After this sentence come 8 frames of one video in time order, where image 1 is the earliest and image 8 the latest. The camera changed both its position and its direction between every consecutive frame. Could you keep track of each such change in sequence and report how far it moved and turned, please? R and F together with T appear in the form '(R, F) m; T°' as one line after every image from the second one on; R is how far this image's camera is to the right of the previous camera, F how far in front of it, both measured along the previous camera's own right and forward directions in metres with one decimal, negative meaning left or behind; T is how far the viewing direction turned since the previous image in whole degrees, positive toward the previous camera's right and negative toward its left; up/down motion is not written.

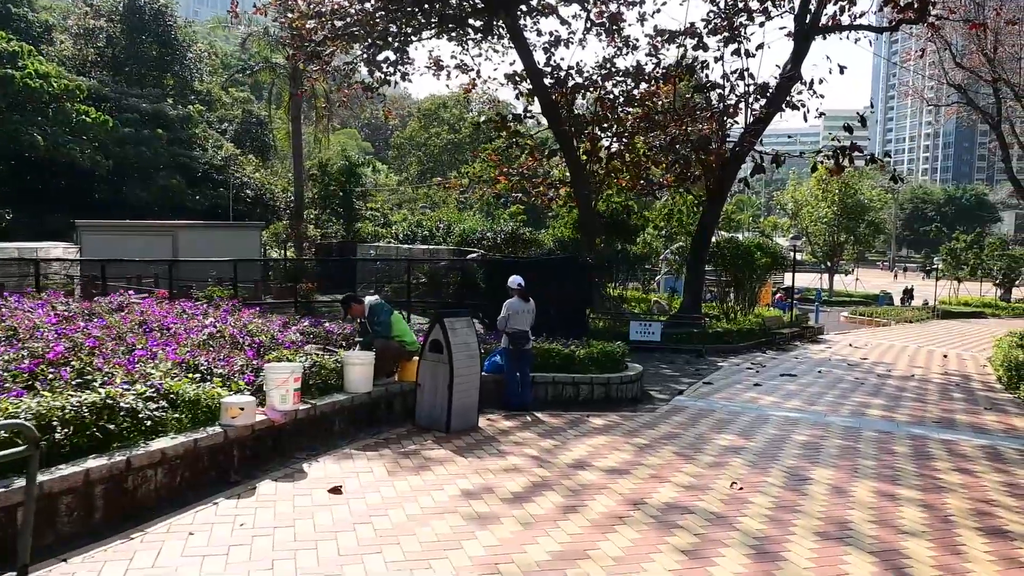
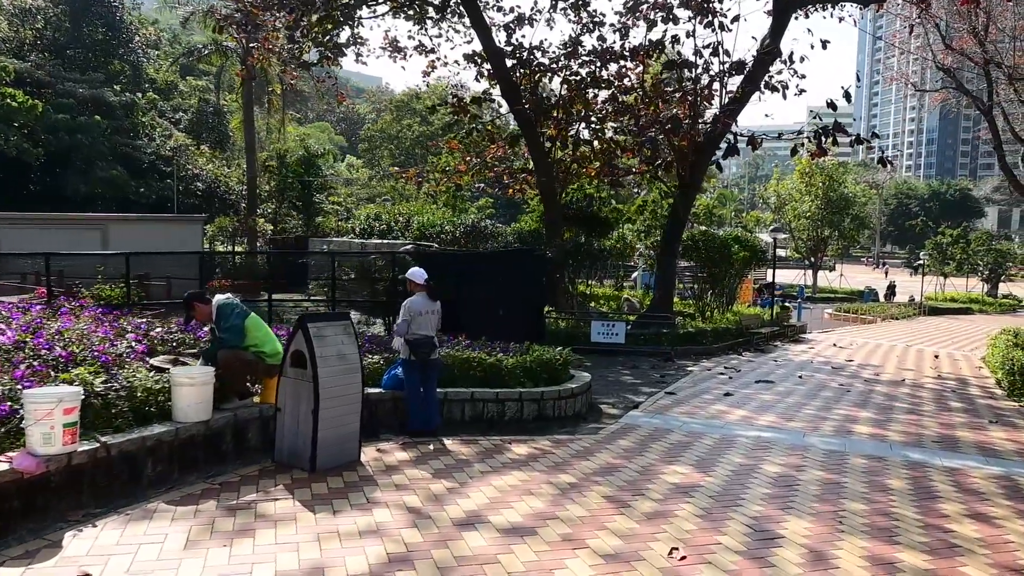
(+0.6, +1.3) m; +1°
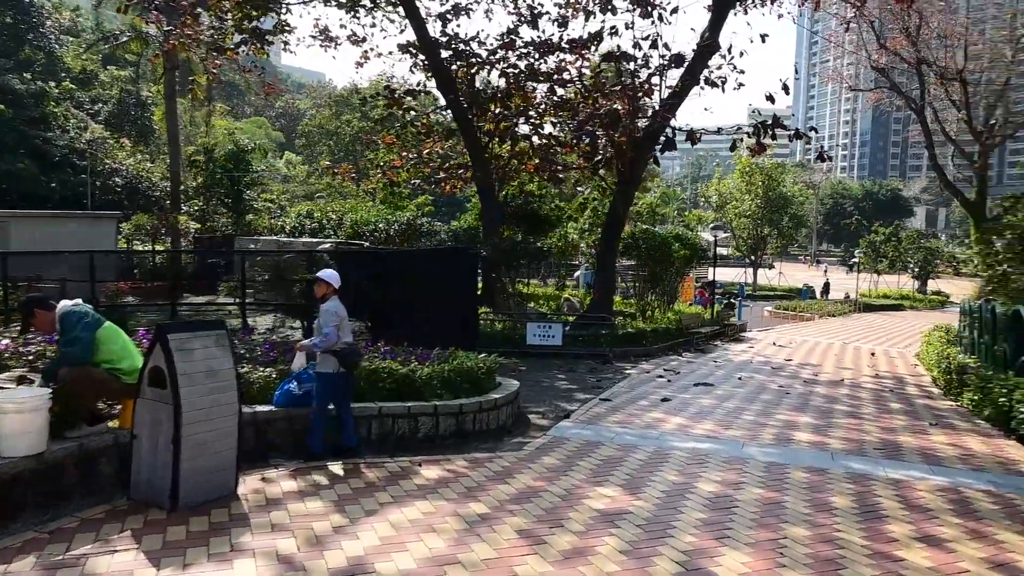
(+0.3, +0.6) m; +4°
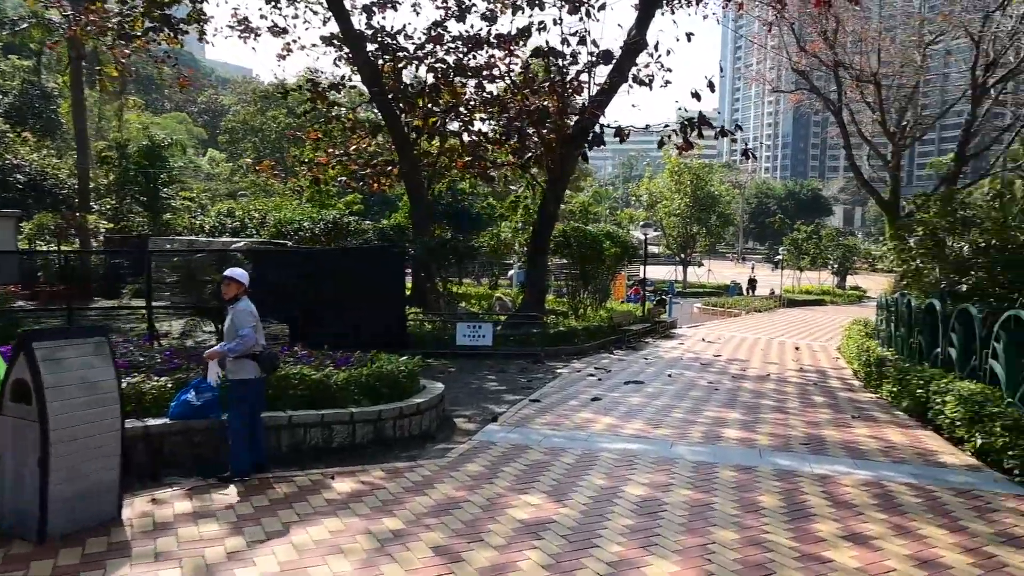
(+0.1, +0.2) m; +5°
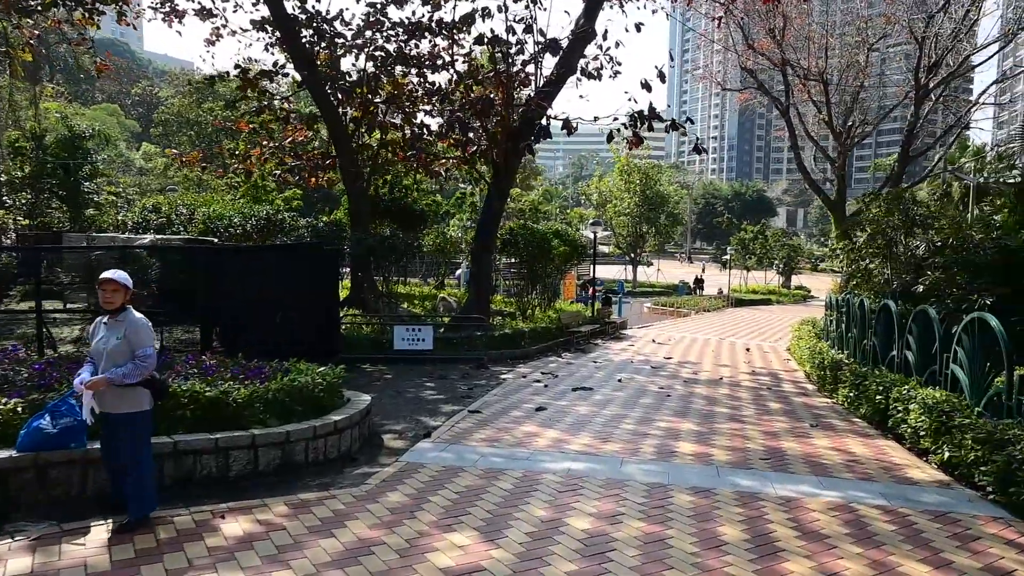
(+0.1, +0.6) m; +4°
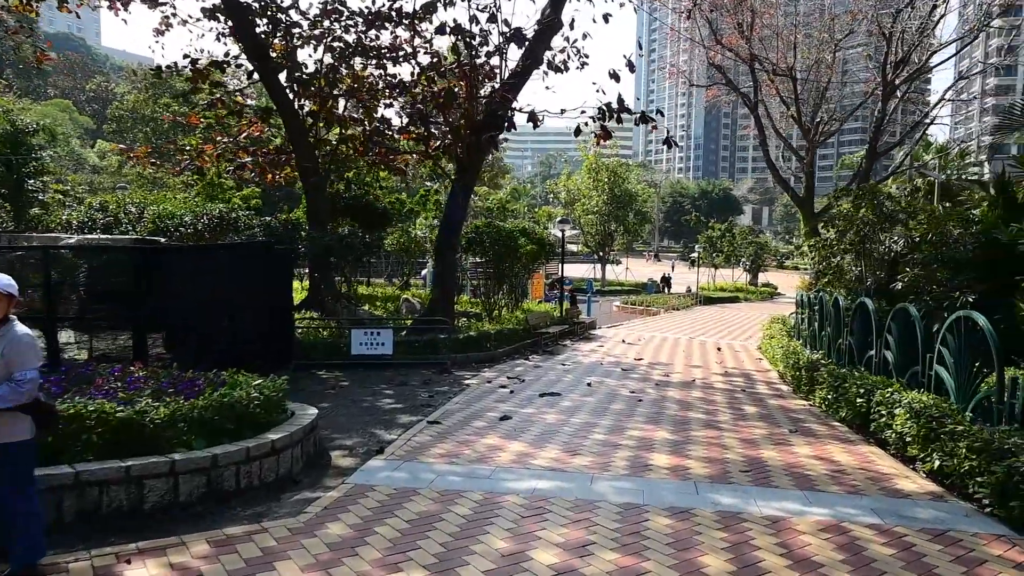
(+0.1, +0.5) m; +2°
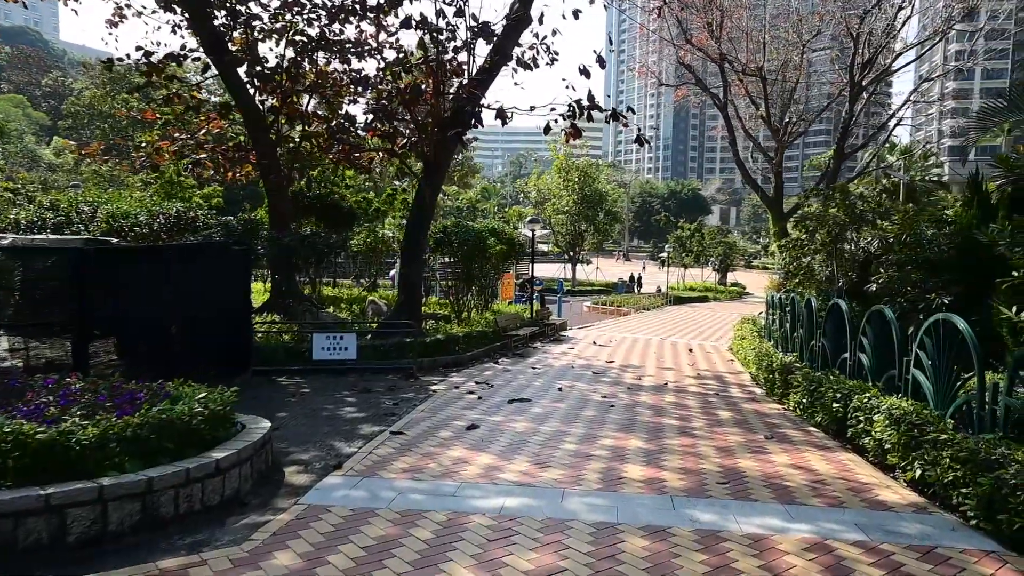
(0.0, +0.3) m; +2°
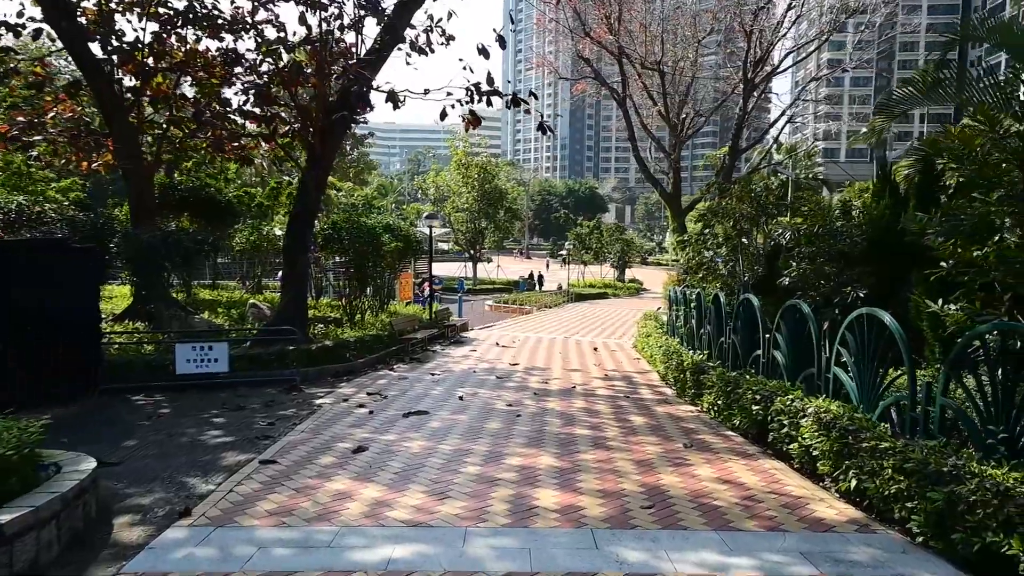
(+0.1, +0.8) m; +8°
